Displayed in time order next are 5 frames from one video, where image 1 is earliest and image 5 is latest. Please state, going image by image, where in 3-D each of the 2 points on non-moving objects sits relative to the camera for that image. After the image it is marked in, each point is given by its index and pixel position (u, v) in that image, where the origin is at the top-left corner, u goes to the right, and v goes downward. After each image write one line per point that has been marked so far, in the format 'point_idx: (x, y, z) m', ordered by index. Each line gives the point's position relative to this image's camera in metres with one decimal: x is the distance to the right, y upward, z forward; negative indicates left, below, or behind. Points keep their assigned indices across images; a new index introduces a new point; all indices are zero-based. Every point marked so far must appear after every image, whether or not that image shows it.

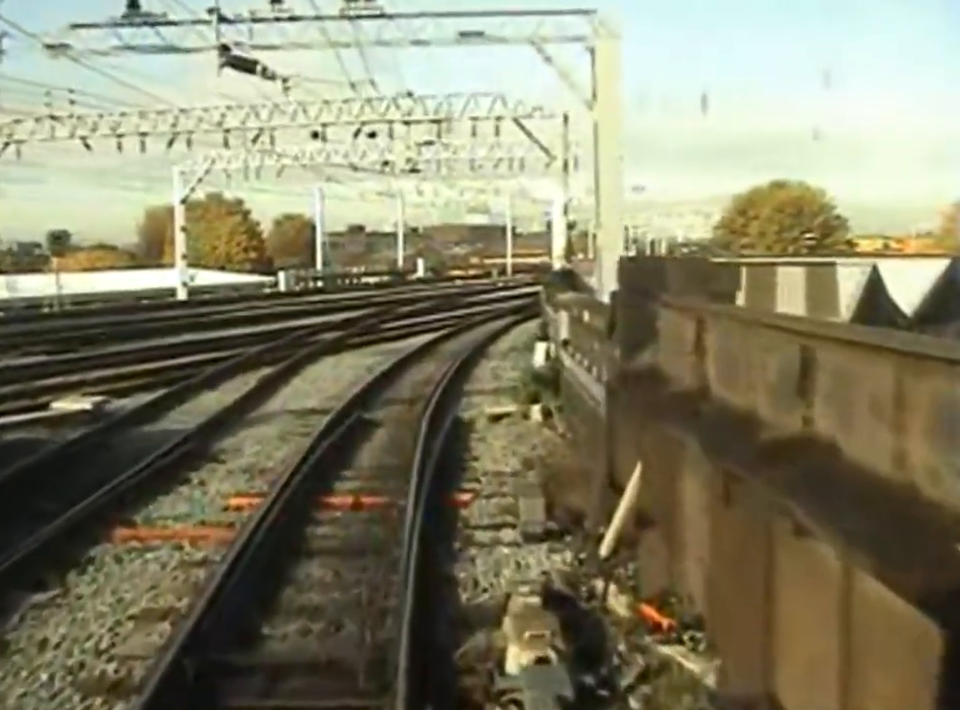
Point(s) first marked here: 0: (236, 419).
0: (-3.7, -1.0, +19.0) m
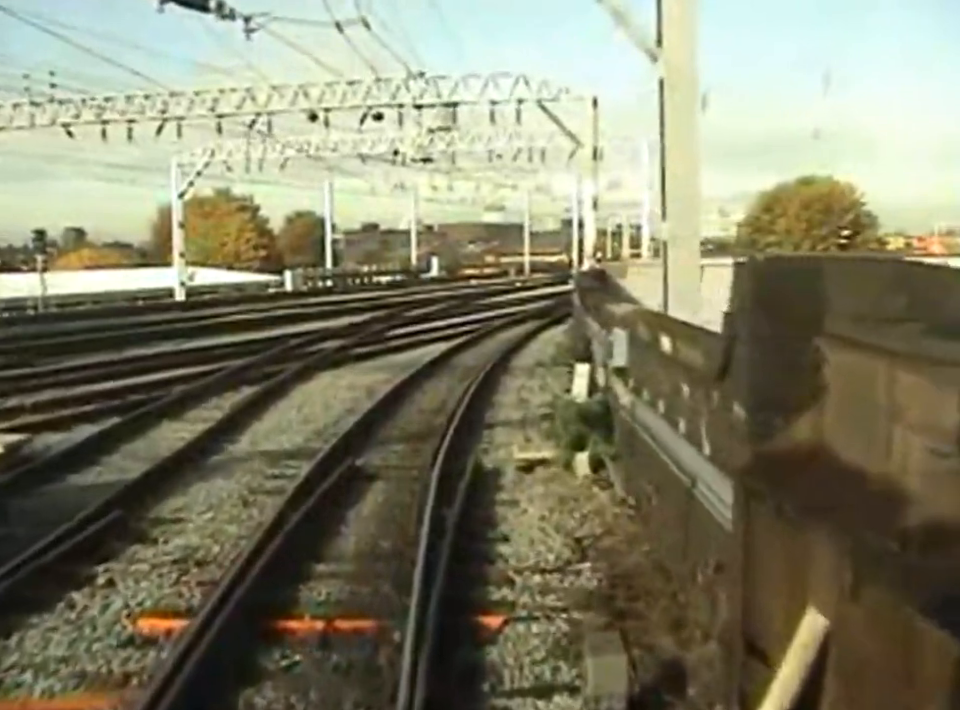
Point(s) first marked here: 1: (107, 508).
0: (-3.4, -1.3, +14.7) m
1: (-3.6, -1.5, +12.0) m
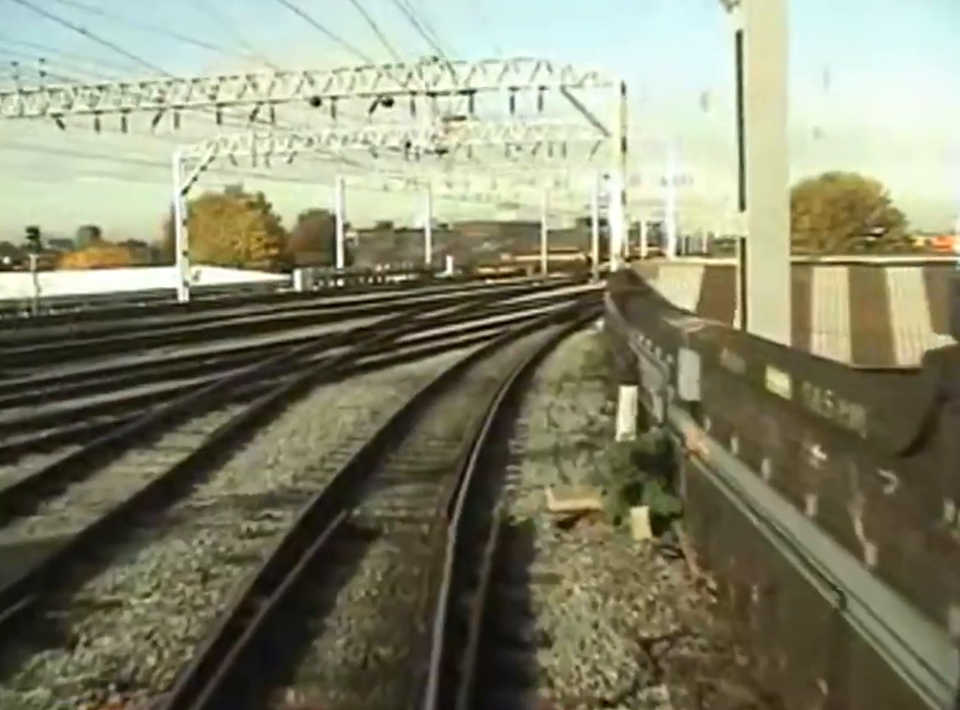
0: (-3.1, -1.6, +11.8) m
1: (-3.4, -1.7, +9.2) m
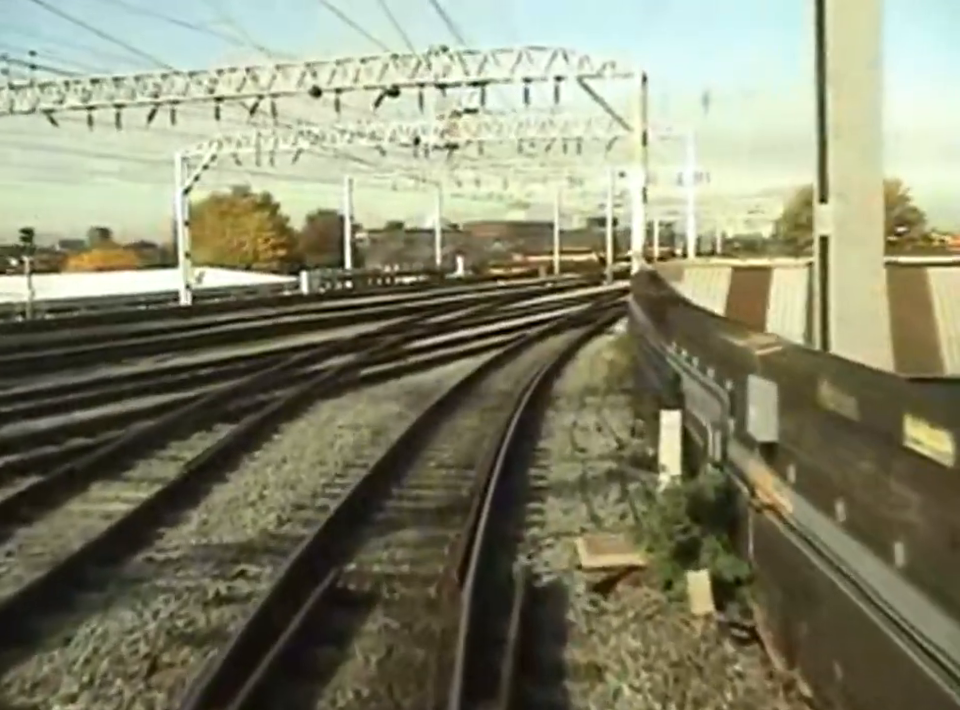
0: (-3.0, -1.8, +9.8) m
1: (-3.3, -1.9, +7.2) m
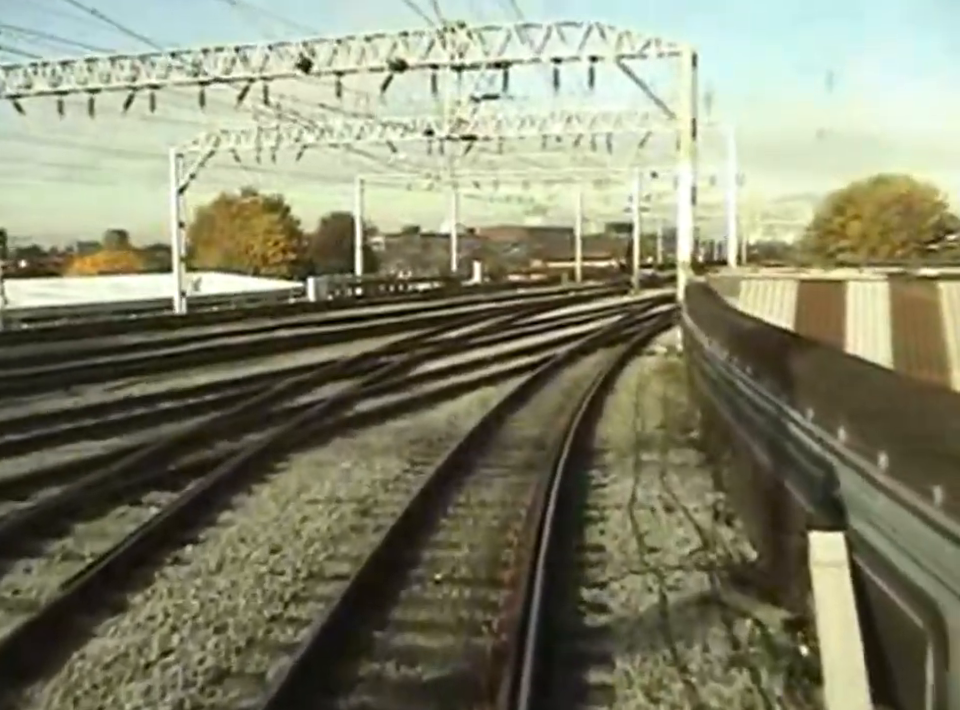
0: (-2.8, -2.2, +5.1) m
1: (-3.1, -2.3, +2.5) m
